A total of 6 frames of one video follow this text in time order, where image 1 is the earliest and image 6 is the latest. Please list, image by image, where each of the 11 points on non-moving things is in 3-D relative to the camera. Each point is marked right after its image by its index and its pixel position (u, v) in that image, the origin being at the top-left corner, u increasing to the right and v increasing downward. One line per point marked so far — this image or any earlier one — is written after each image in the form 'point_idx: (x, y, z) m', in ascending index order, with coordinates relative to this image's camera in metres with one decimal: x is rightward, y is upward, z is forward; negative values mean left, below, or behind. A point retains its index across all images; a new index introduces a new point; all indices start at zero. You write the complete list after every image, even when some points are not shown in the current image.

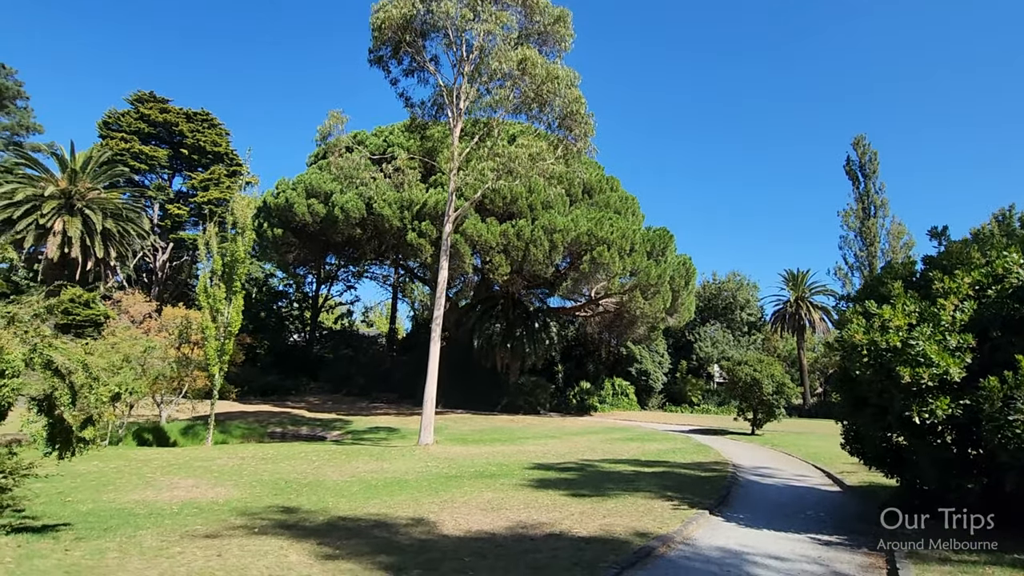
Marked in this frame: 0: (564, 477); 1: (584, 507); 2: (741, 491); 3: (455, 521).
0: (+0.6, -2.8, +8.9) m
1: (+0.8, -2.7, +7.2) m
2: (+3.3, -2.9, +8.6) m
3: (-0.8, -2.6, +6.6) m
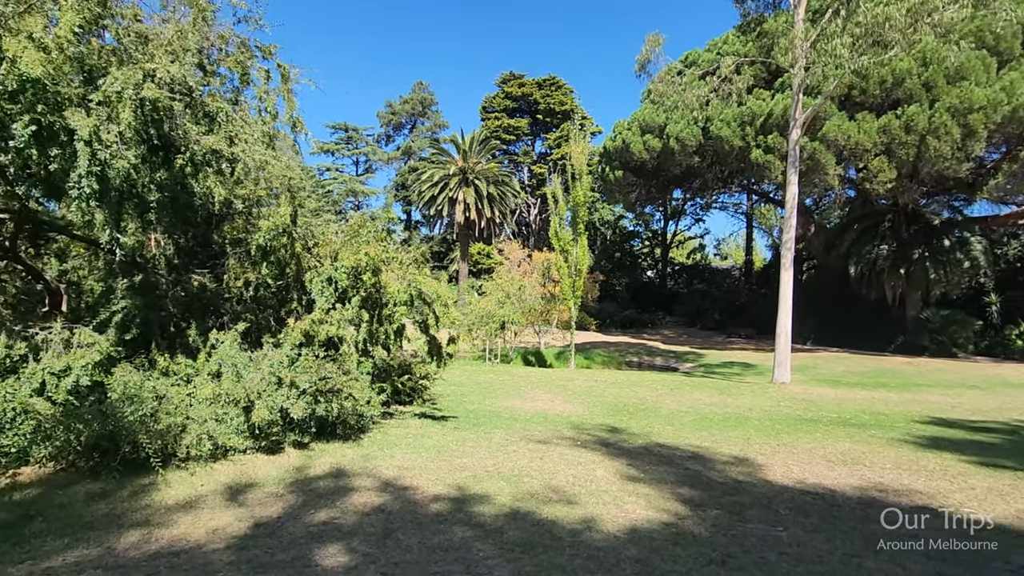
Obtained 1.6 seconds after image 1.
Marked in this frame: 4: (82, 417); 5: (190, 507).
0: (+5.3, -1.7, +6.7) m
1: (+4.4, -1.8, +5.4) m
2: (+7.1, -1.8, +4.7) m
3: (+2.8, -1.8, +5.9) m
4: (-4.2, -1.2, +5.7) m
5: (-2.9, -2.0, +5.3) m
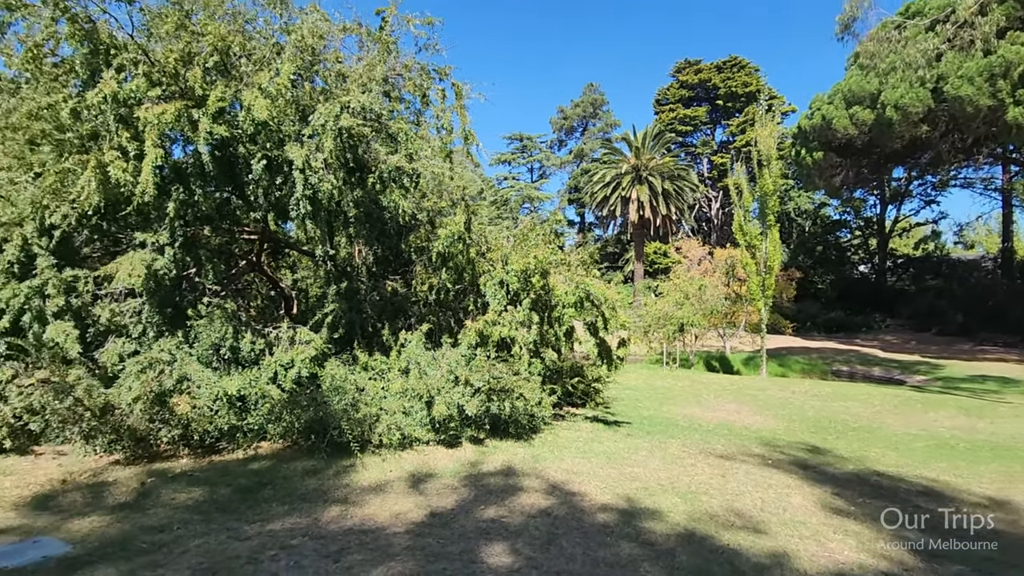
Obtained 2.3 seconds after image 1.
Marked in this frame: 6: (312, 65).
0: (+6.9, -1.6, +4.3) m
1: (+5.5, -1.7, +3.4) m
2: (+7.8, -1.6, +1.8) m
3: (+4.2, -1.7, +4.4) m
4: (-2.4, -1.3, +6.7) m
5: (-1.3, -2.0, +5.9) m
6: (-2.7, +2.9, +7.7) m
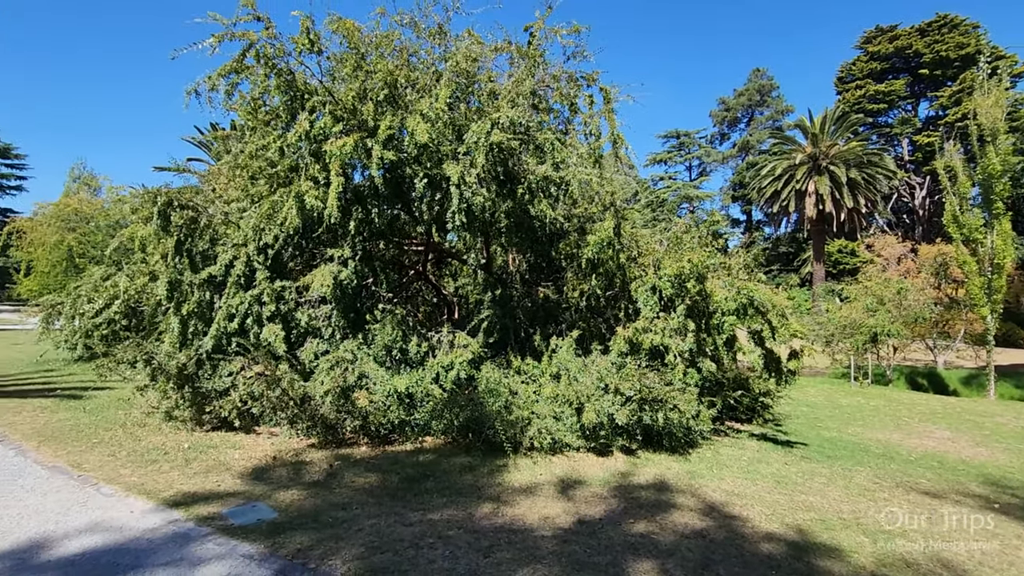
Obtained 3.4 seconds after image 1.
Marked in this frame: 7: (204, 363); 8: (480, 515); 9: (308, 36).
0: (+7.4, -1.6, +1.9) m
1: (+5.8, -1.6, +1.5) m
2: (+7.5, -1.6, -0.8) m
3: (+4.9, -1.7, +2.9) m
4: (-0.7, -1.4, +7.2) m
5: (+0.2, -2.1, +6.0) m
6: (-0.6, +2.8, +8.2) m
7: (-4.2, -0.9, +8.0) m
8: (-0.3, -2.1, +5.6) m
9: (-2.8, +3.4, +8.1) m
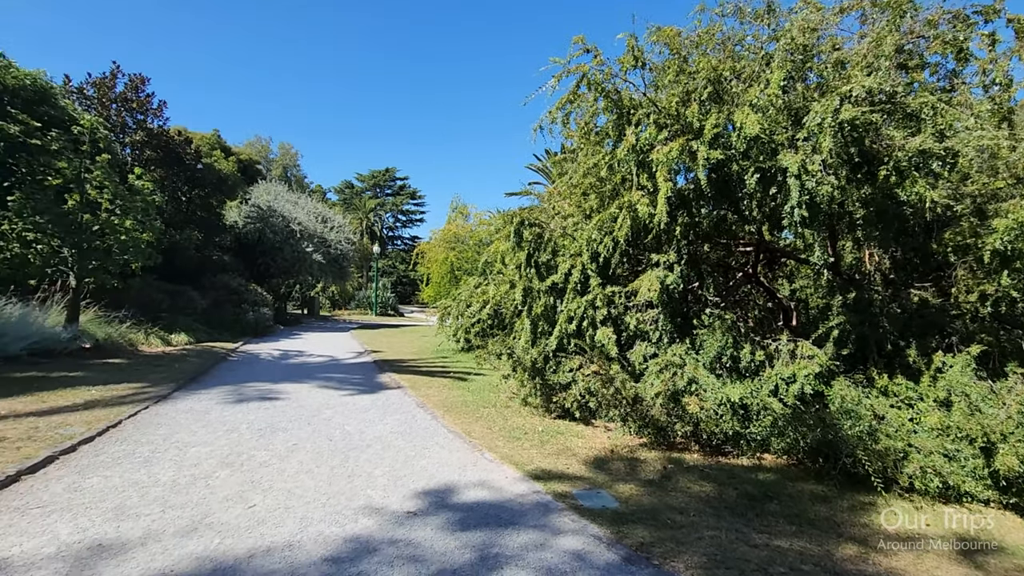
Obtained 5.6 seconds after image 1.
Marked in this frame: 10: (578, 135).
0: (+7.2, -1.4, -2.5) m
1: (+5.6, -1.5, -2.0) m
2: (+5.9, -1.4, -4.8) m
3: (+5.6, -1.6, -0.3) m
4: (+3.1, -1.4, +6.2) m
5: (+3.2, -2.1, +4.8) m
6: (+3.5, +2.7, +7.1) m
7: (+0.5, -1.1, +8.7) m
8: (+2.6, -2.2, +4.7) m
9: (+1.6, +3.3, +8.2) m
10: (+1.0, +2.3, +8.8) m
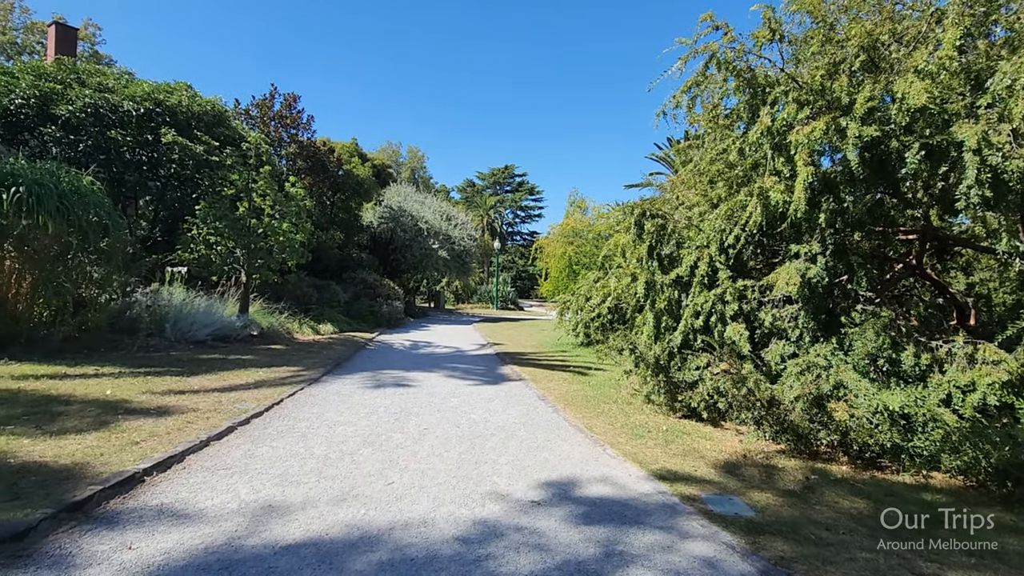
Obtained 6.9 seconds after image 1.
0: (+6.5, -1.4, -4.1) m
1: (+5.1, -1.5, -3.4) m
2: (+4.8, -1.4, -6.2) m
3: (+5.4, -1.6, -1.7) m
4: (+4.3, -1.4, +5.2) m
5: (+4.2, -2.1, +3.8) m
6: (+4.8, +2.8, +6.0) m
7: (+2.3, -1.1, +8.2) m
8: (+3.5, -2.2, +3.8) m
9: (+3.2, +3.3, +7.4) m
10: (+2.7, +2.3, +8.2) m
